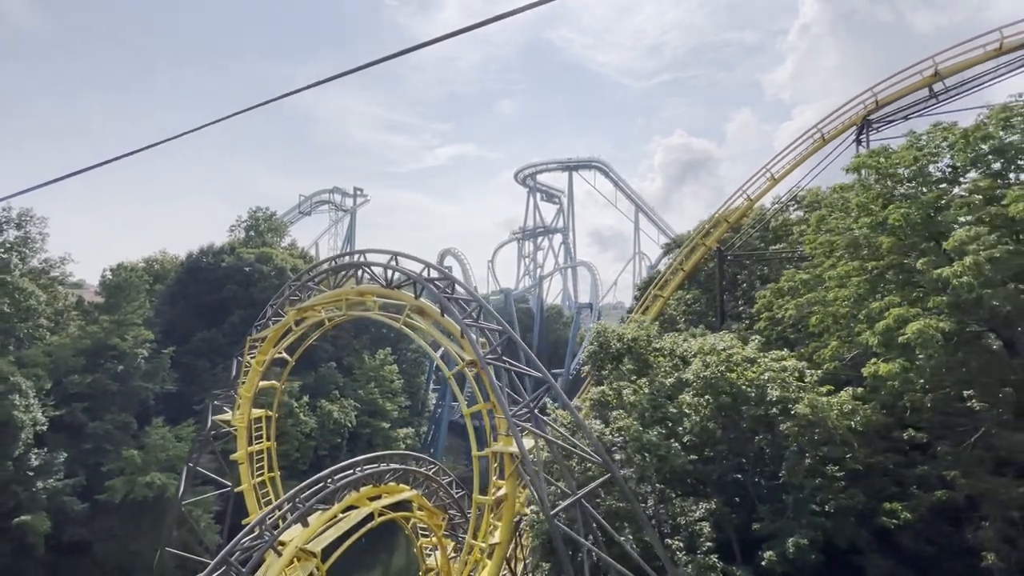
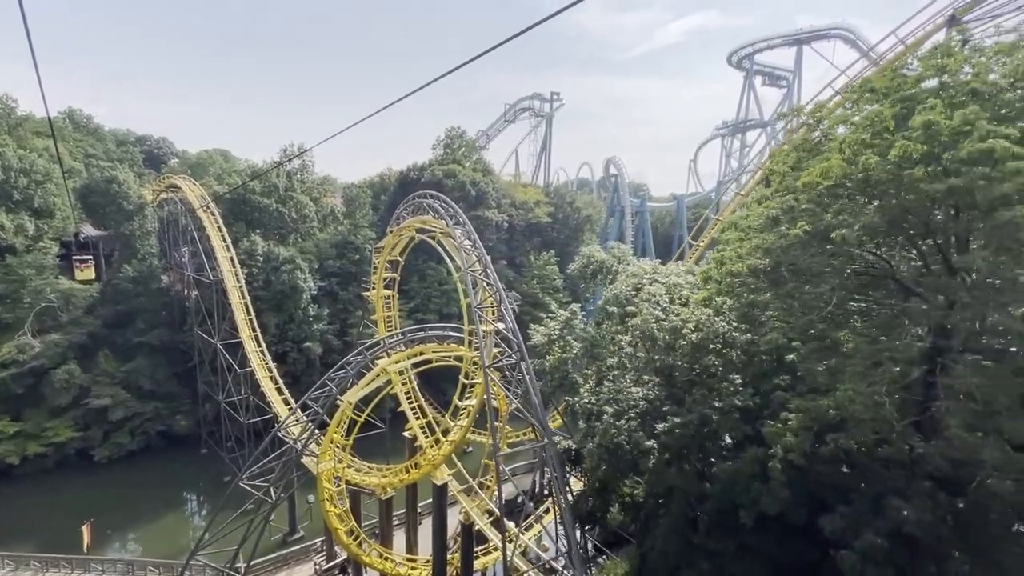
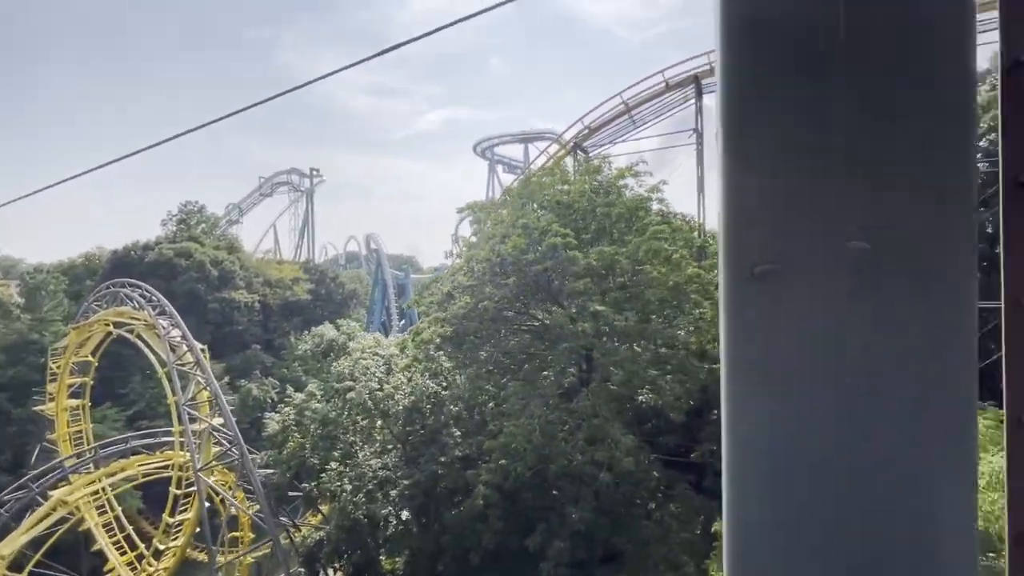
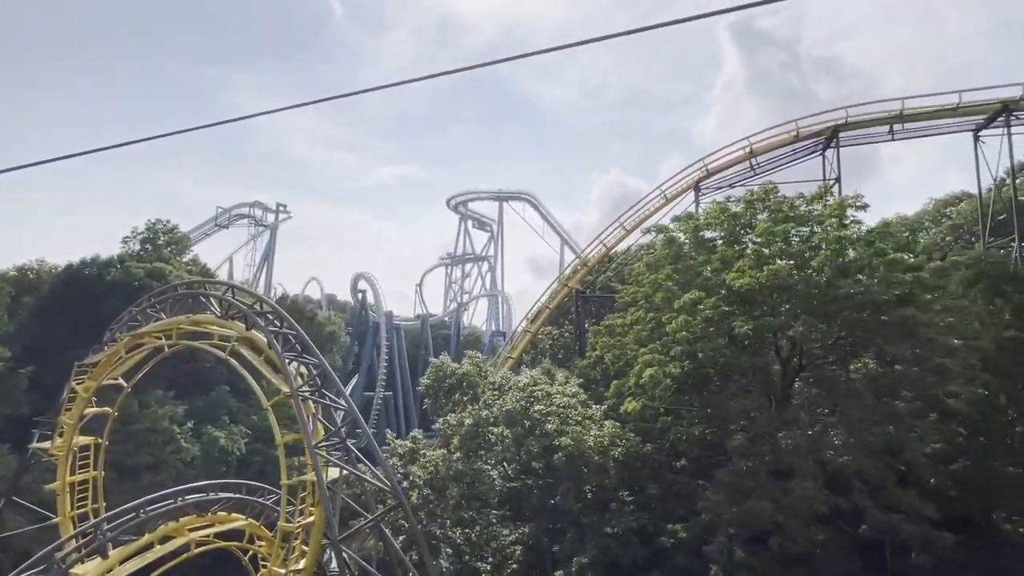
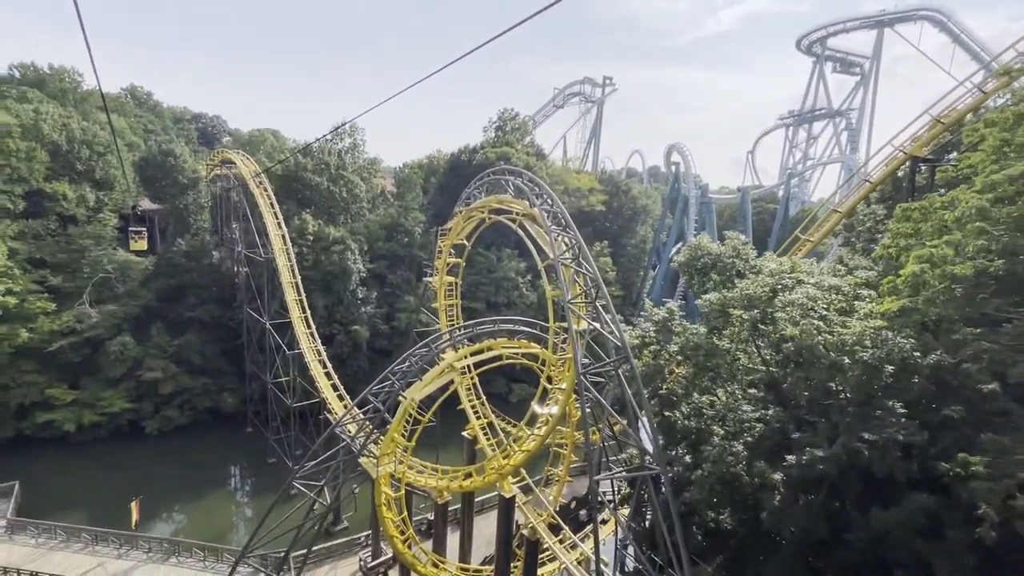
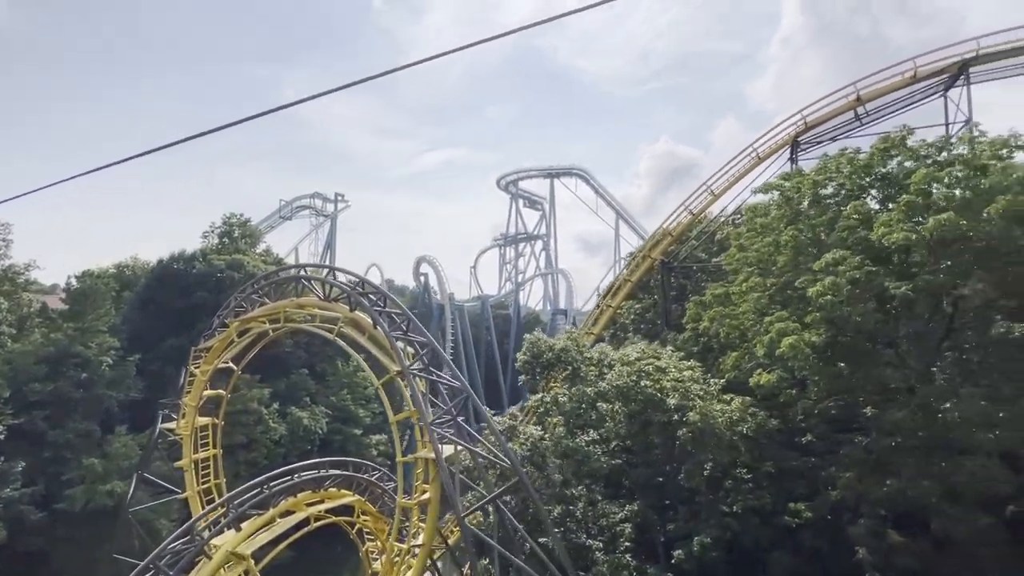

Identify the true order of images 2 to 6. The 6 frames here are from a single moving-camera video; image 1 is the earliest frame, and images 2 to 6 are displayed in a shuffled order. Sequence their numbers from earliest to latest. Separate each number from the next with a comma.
6, 4, 5, 2, 3
